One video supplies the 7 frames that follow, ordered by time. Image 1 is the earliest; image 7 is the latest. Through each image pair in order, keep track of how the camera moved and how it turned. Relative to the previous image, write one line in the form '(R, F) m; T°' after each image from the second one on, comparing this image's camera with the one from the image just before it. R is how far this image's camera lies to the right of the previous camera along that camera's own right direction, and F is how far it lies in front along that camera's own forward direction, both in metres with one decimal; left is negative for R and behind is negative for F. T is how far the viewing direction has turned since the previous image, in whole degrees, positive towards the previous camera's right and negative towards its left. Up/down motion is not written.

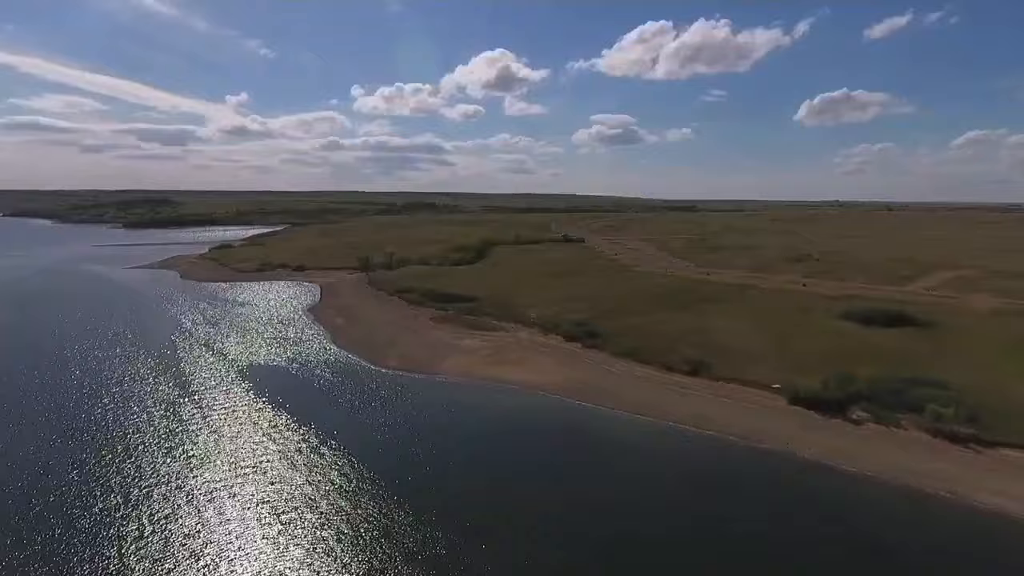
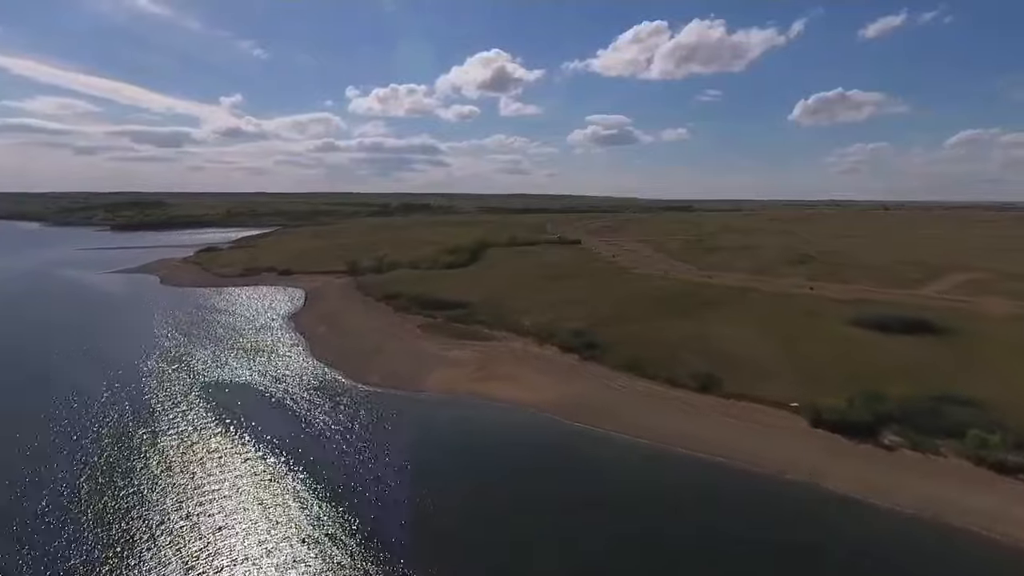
(+0.2, +2.8) m; 0°
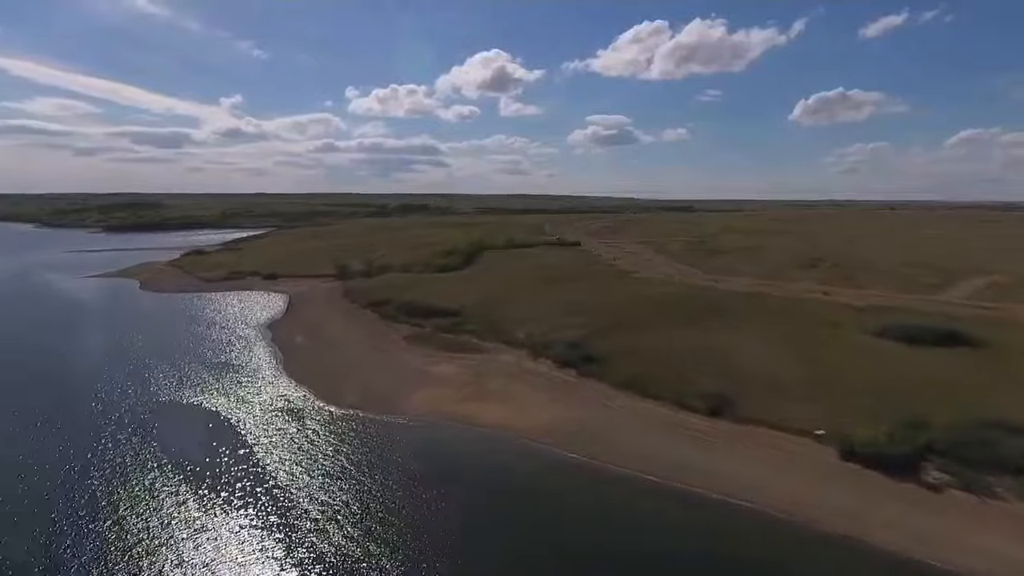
(+0.5, +3.2) m; 0°
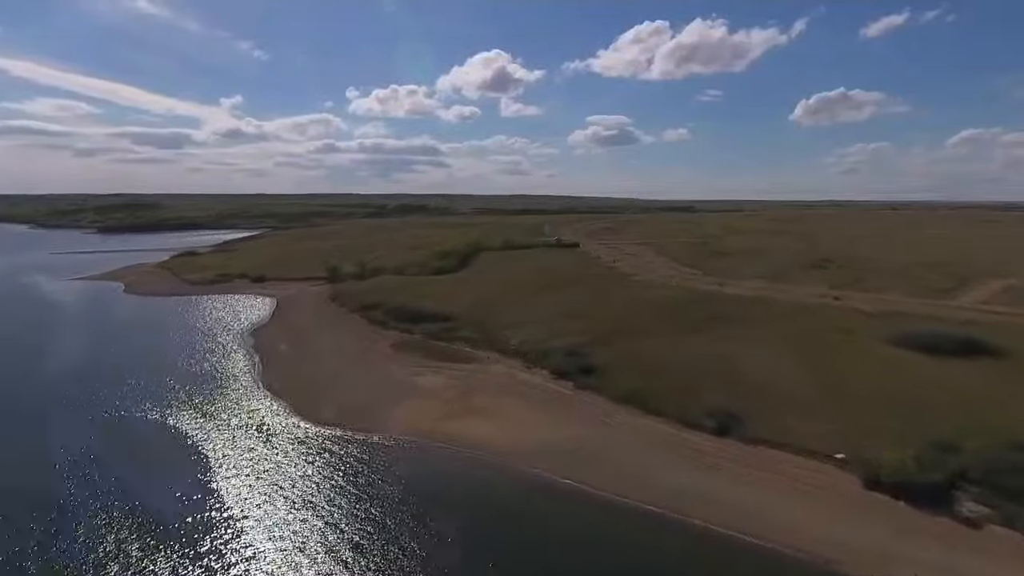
(+0.4, +2.2) m; 0°
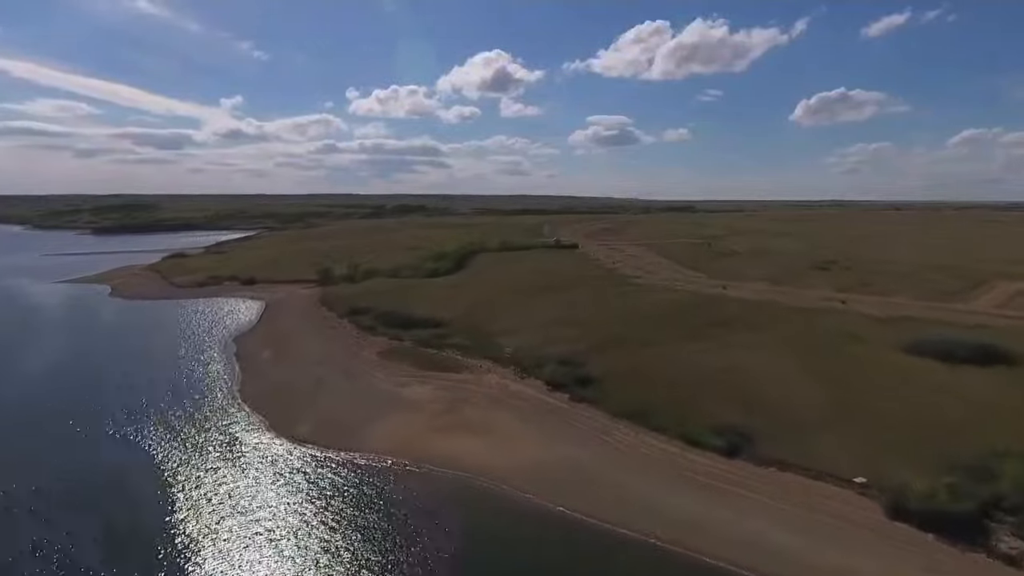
(+0.4, +1.9) m; 0°
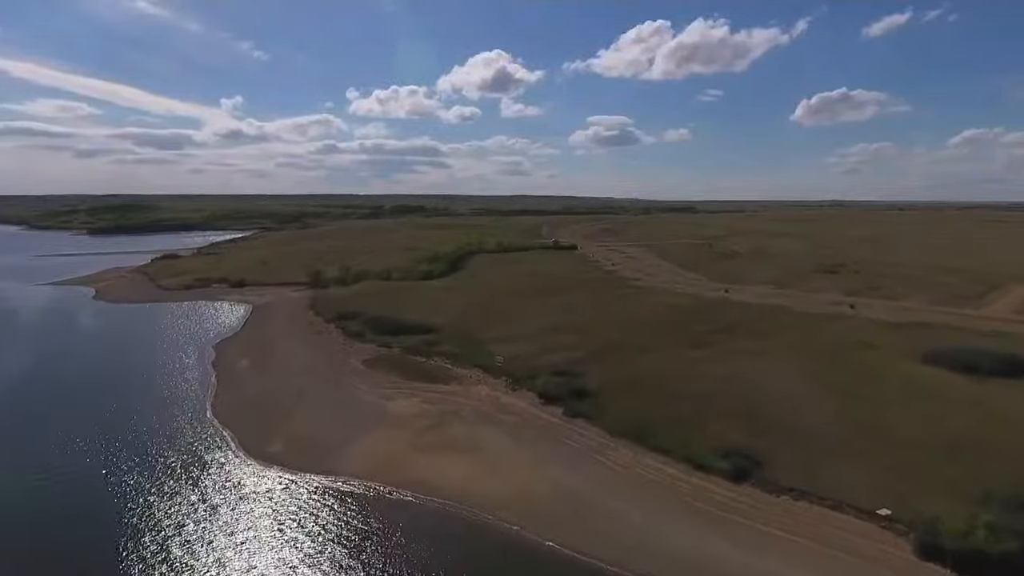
(+0.4, +2.0) m; 0°
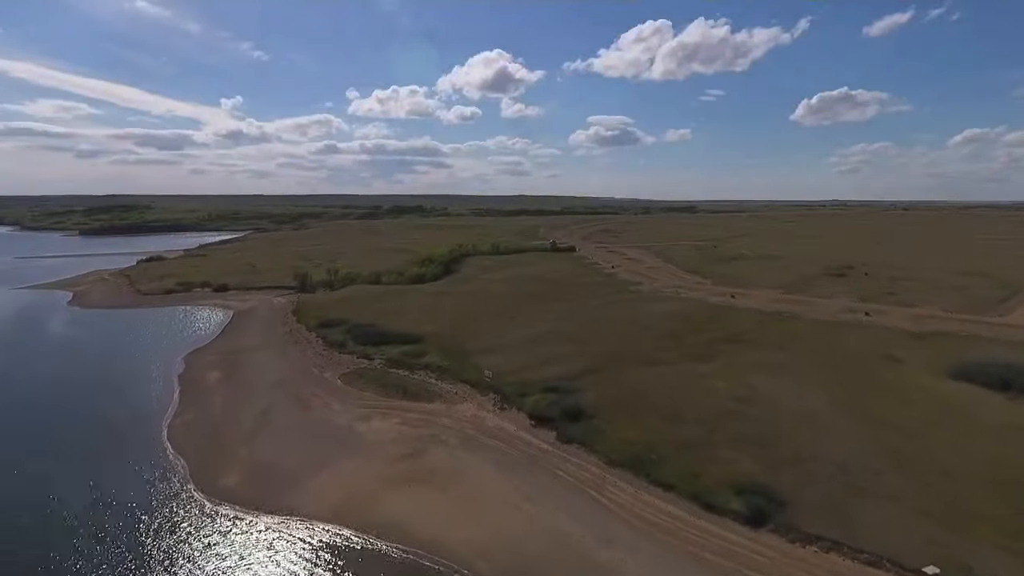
(+0.5, +2.7) m; 0°
